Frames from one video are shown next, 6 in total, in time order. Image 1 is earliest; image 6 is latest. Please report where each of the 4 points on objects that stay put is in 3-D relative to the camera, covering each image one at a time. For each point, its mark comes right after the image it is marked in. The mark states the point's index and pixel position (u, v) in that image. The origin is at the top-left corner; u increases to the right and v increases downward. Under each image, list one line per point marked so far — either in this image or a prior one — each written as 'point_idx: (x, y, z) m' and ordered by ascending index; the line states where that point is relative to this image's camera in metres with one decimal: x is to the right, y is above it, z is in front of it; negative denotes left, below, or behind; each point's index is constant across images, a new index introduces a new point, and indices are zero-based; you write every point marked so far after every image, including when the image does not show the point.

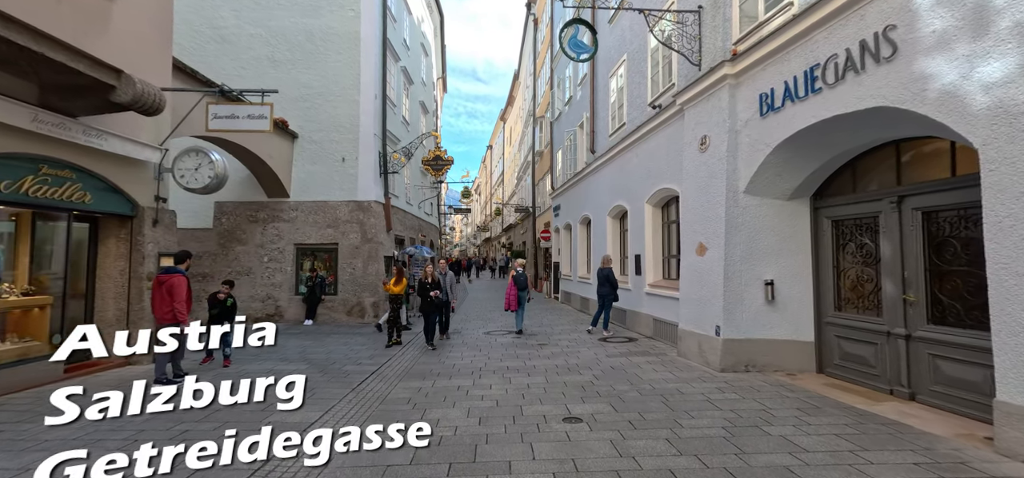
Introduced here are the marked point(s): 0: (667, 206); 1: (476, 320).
0: (+3.1, +0.7, +9.6) m
1: (-1.0, -2.3, +13.3) m
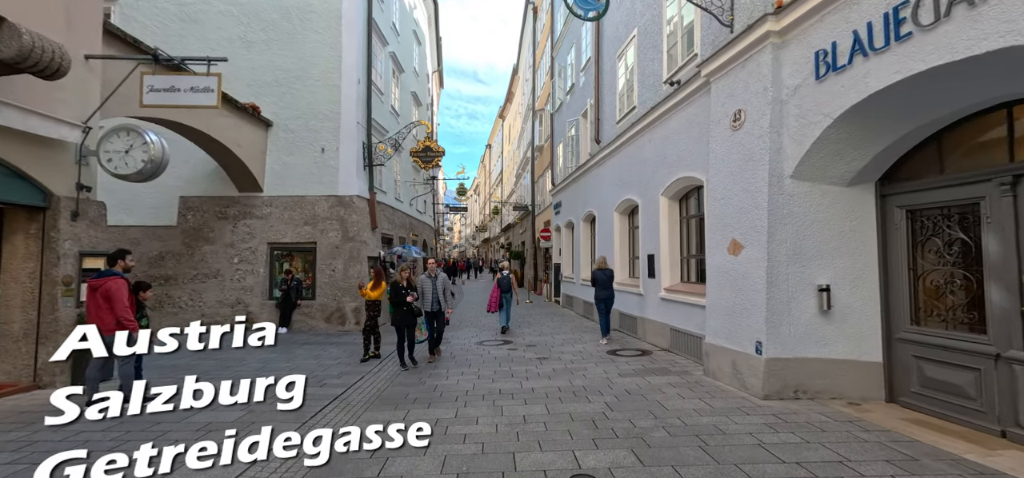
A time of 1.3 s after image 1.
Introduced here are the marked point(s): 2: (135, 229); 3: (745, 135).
0: (+3.0, +0.7, +8.3) m
1: (-1.1, -2.3, +12.1) m
2: (-9.3, +0.2, +11.6) m
3: (+2.8, +1.3, +5.8) m
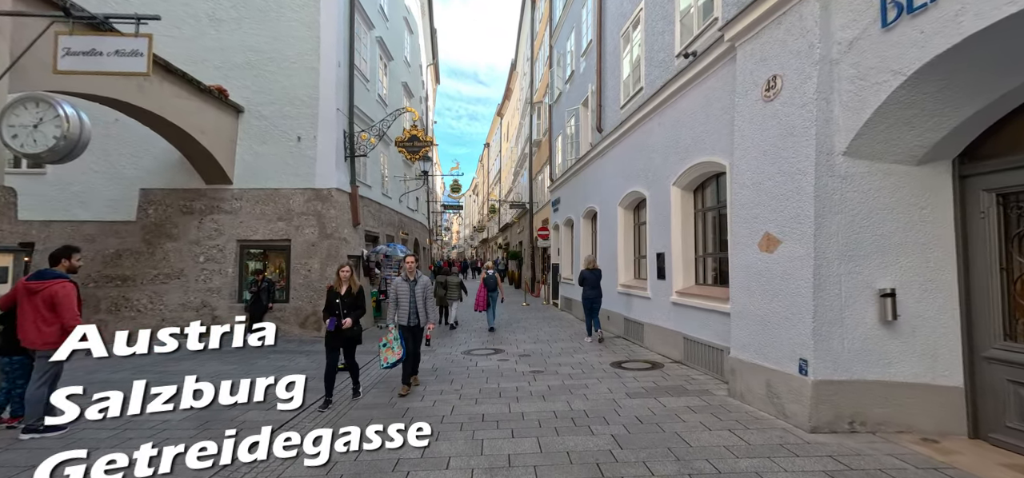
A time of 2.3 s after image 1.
0: (+2.9, +0.8, +7.3) m
1: (-1.2, -2.2, +11.0) m
2: (-9.4, +0.3, +10.6) m
3: (+2.7, +1.3, +4.8) m
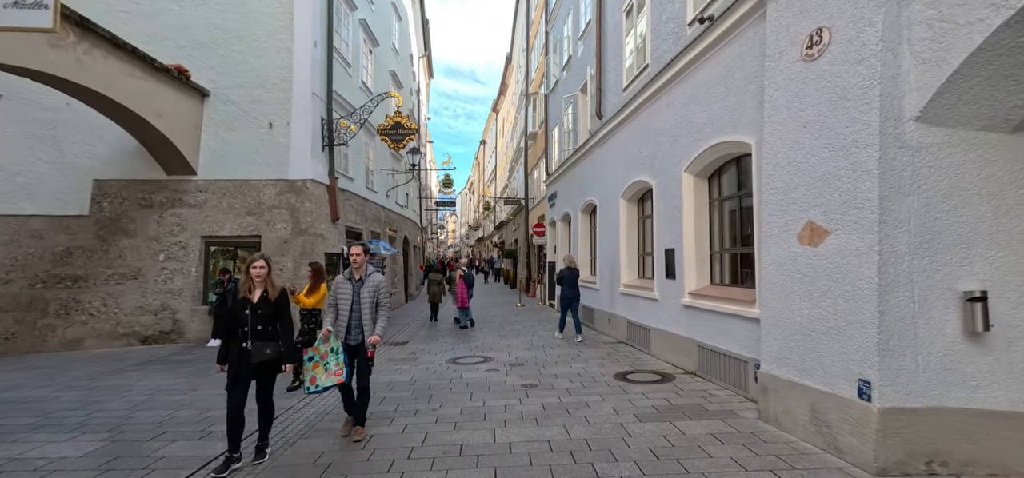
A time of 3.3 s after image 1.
0: (+2.8, +0.9, +6.4) m
1: (-1.4, -2.1, +10.1) m
2: (-9.6, +0.4, +9.6) m
3: (+2.6, +1.4, +3.8) m
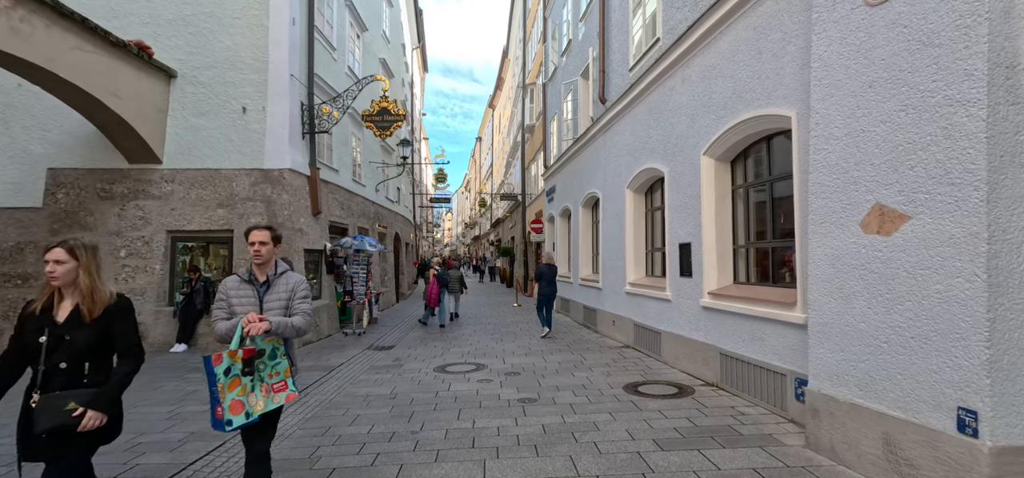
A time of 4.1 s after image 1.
0: (+2.7, +0.9, +5.6) m
1: (-1.5, -2.0, +9.3) m
2: (-9.6, +0.5, +8.7) m
3: (+2.5, +1.5, +3.0) m
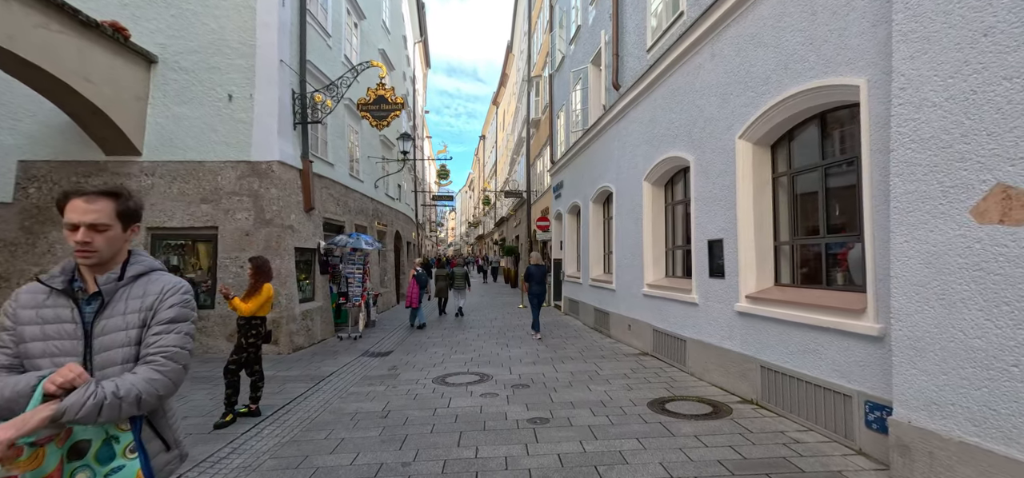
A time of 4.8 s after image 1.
0: (+2.8, +1.0, +4.8) m
1: (-1.4, -2.0, +8.6) m
2: (-9.5, +0.5, +8.0) m
3: (+2.6, +1.6, +2.3) m
